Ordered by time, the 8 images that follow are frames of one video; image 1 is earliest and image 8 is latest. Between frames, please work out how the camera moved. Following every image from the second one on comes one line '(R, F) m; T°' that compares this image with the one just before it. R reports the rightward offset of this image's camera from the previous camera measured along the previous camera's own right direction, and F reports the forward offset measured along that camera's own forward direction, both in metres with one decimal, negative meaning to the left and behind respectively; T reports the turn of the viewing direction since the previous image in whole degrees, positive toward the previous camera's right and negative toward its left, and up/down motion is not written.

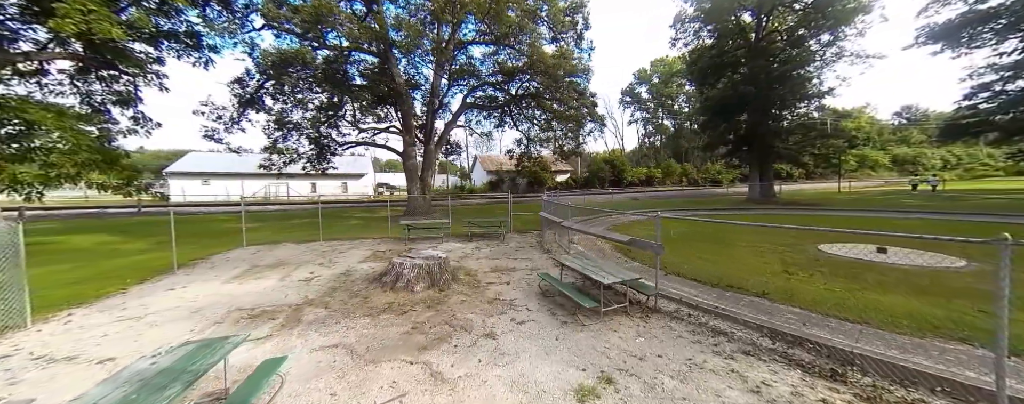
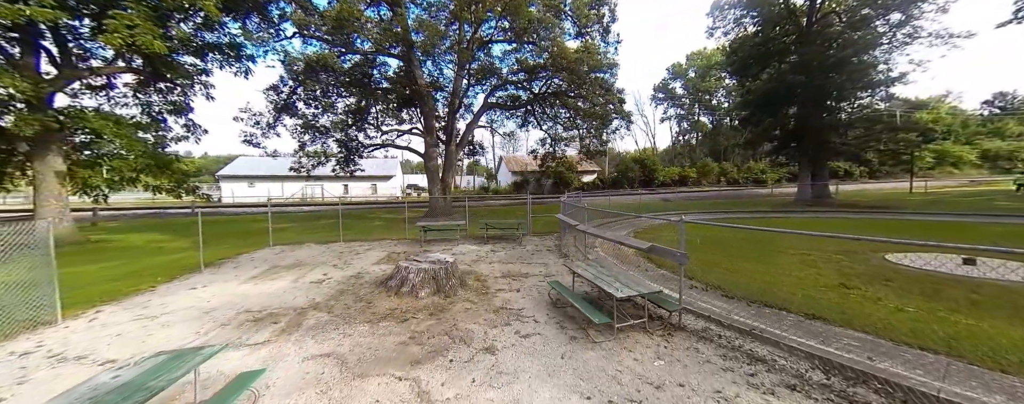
(+0.4, +0.4) m; -6°
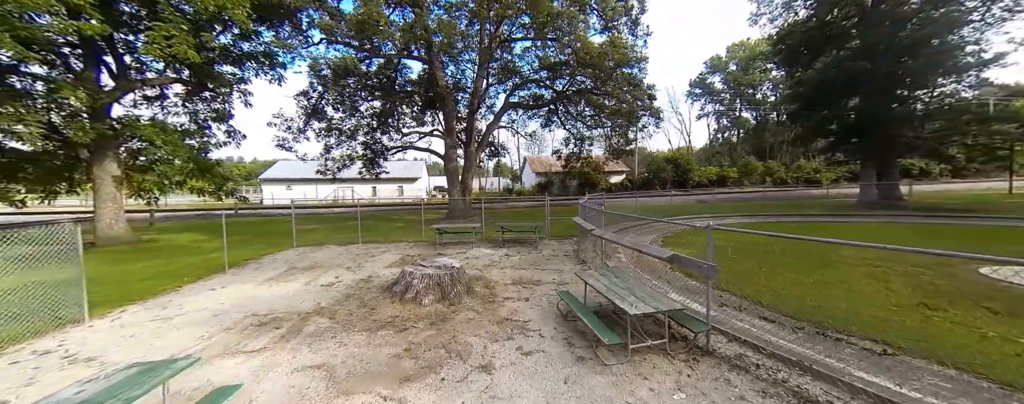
(+0.4, +0.4) m; -5°
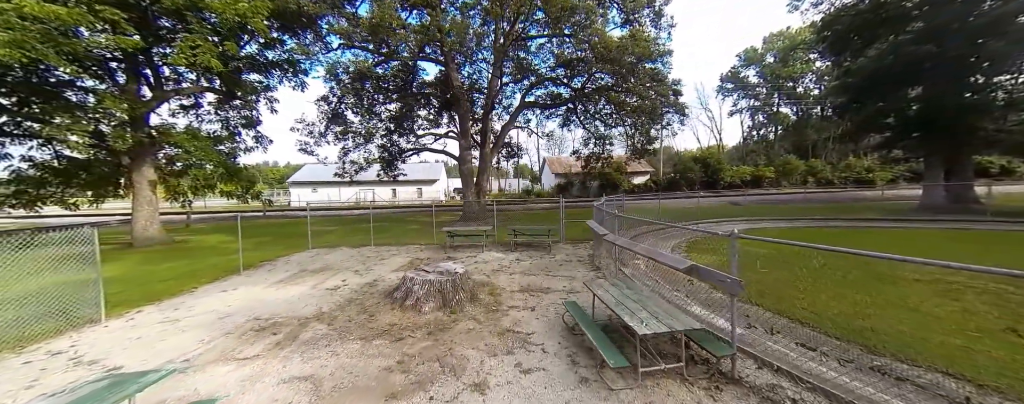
(+0.3, +0.4) m; -4°
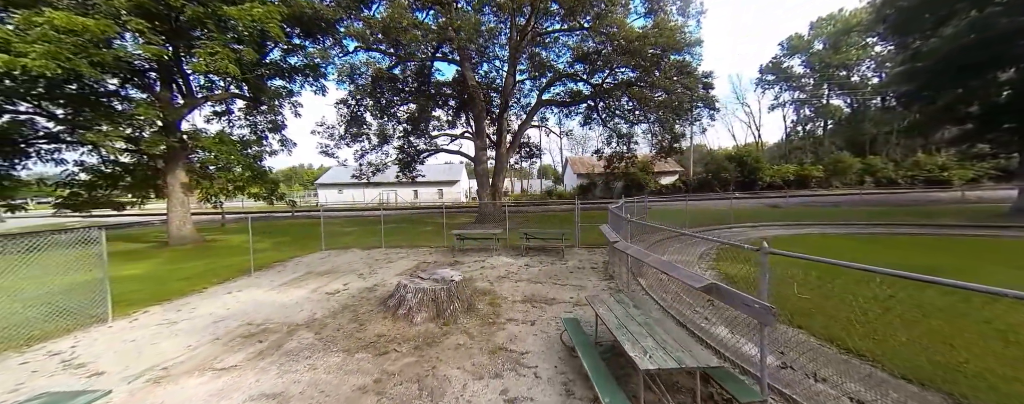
(+0.5, +0.5) m; -5°
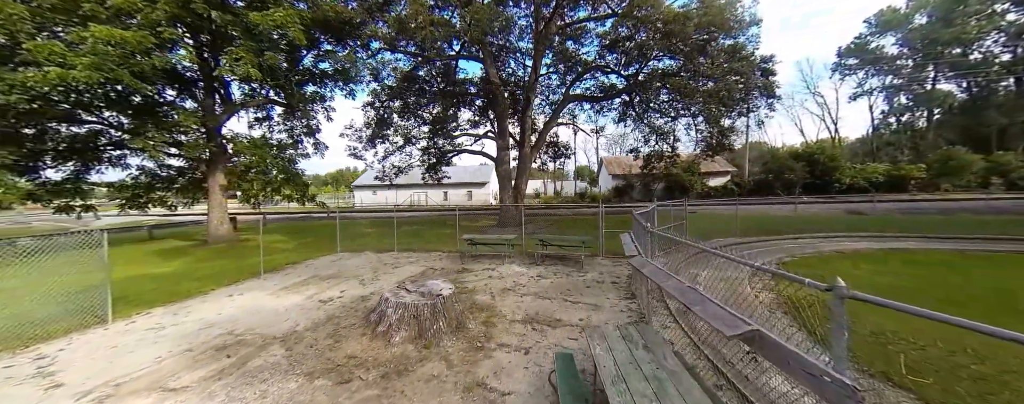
(+0.7, +0.9) m; -7°
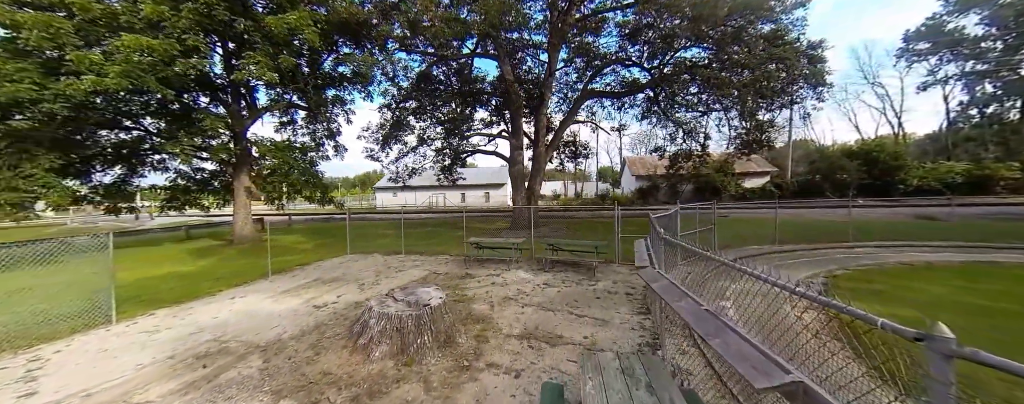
(+0.5, +0.6) m; -5°
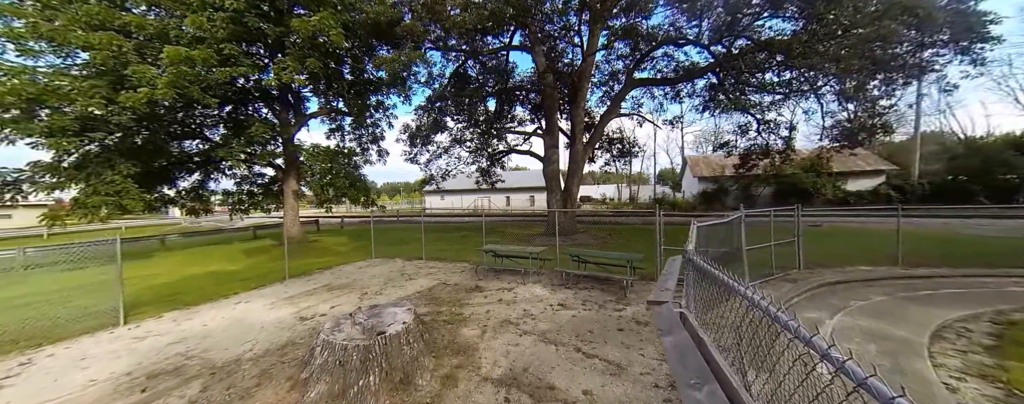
(+1.0, +1.2) m; -11°
